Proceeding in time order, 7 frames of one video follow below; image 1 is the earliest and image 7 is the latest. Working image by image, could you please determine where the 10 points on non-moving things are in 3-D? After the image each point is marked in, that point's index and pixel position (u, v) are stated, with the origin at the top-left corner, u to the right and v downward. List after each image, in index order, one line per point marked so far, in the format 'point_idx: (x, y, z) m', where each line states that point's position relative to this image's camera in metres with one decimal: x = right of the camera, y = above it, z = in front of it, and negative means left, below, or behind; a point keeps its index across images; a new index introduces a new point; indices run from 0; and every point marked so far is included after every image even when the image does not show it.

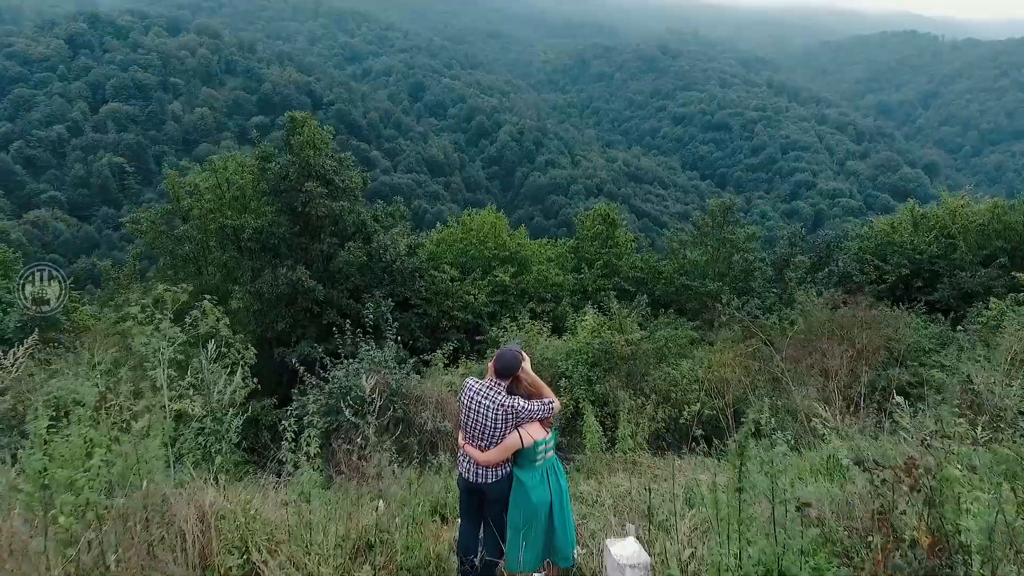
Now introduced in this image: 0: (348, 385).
0: (-2.1, -1.3, +7.9) m
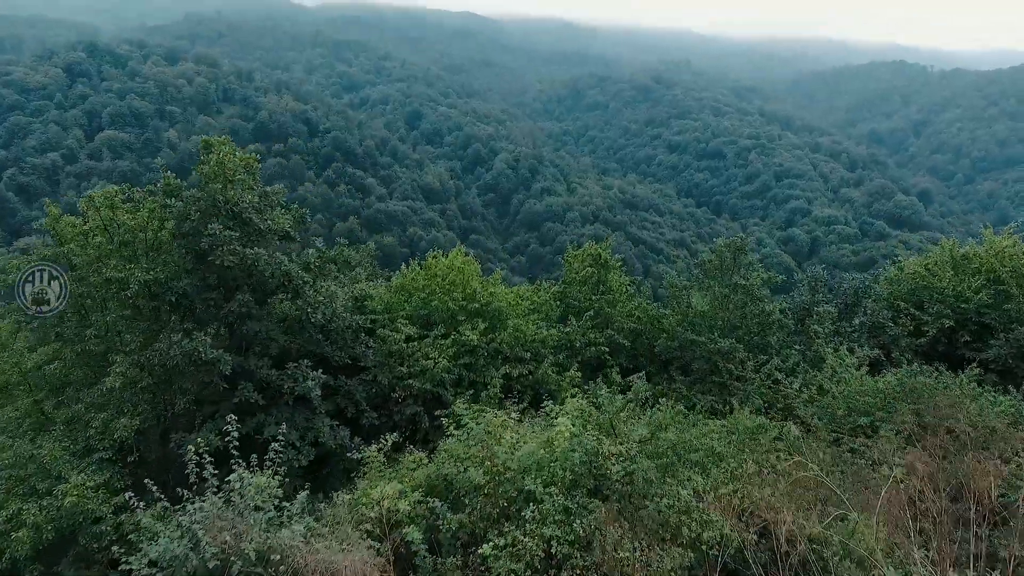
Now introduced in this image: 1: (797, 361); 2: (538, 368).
0: (-2.7, -2.2, +5.2) m
1: (+6.5, -1.6, +13.8) m
2: (+0.5, -1.7, +13.1) m
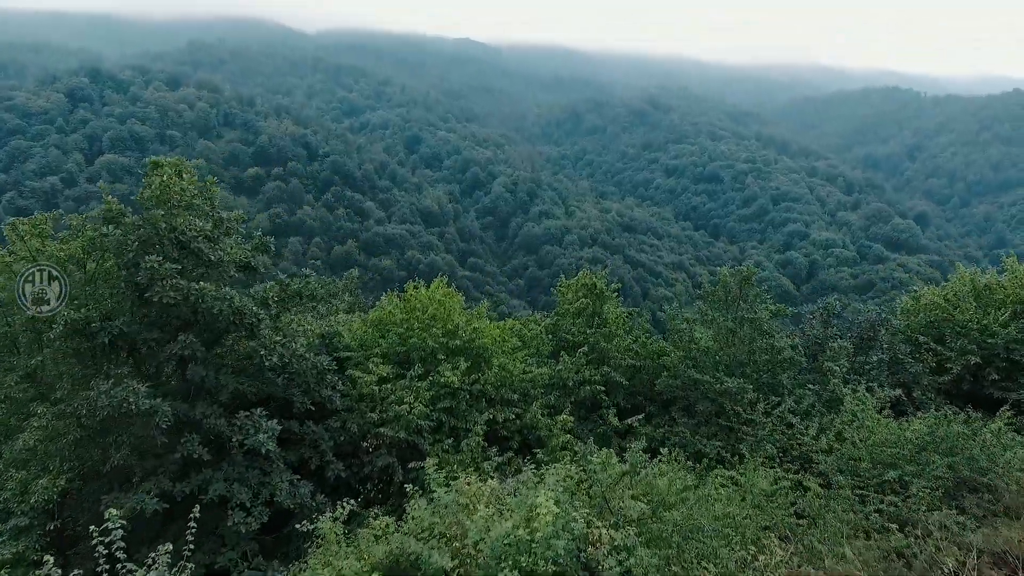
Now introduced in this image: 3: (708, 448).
0: (-3.0, -2.6, +3.9) m
1: (+6.2, -2.3, +12.6) m
2: (+0.3, -2.4, +11.8) m
3: (+3.9, -3.1, +12.0) m
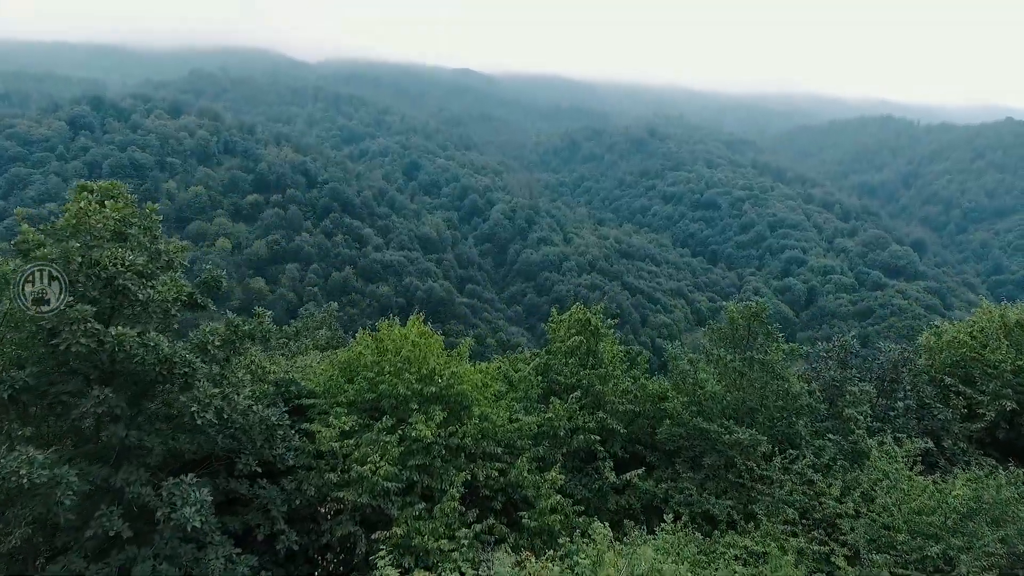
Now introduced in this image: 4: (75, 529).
0: (-3.3, -2.9, +2.5) m
1: (+5.9, -3.1, +11.2) m
2: (0.0, -3.1, +10.4) m
3: (+3.6, -3.8, +10.6) m
4: (-5.4, -3.0, +7.6) m
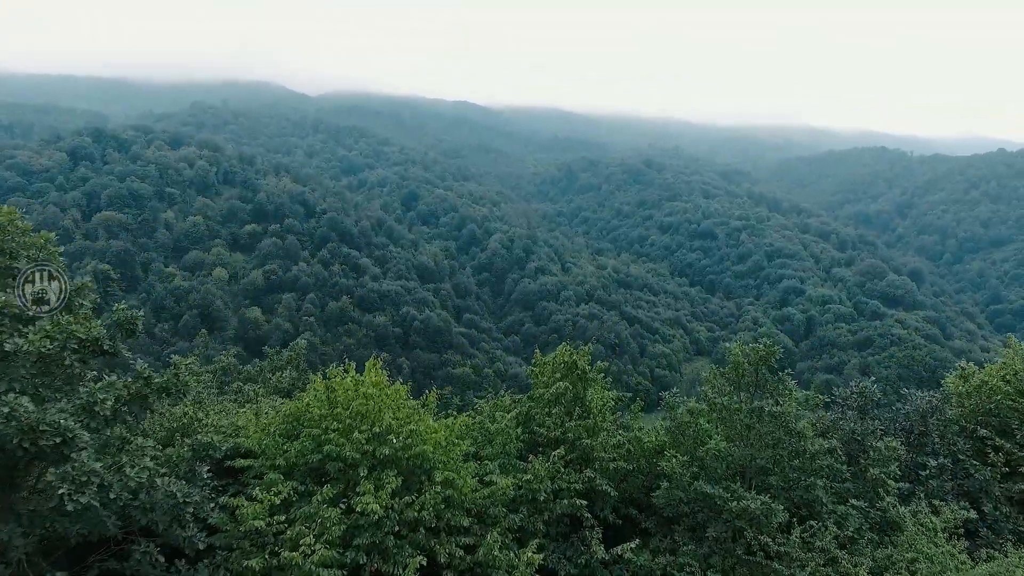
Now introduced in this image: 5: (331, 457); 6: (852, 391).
0: (-3.7, -3.2, +0.9) m
1: (+5.4, -3.7, +9.6) m
2: (-0.5, -3.7, +8.8) m
3: (+3.1, -4.5, +8.9) m
4: (-5.9, -3.5, +6.0) m
5: (-2.7, -2.5, +8.9) m
6: (+6.8, -2.1, +12.3) m
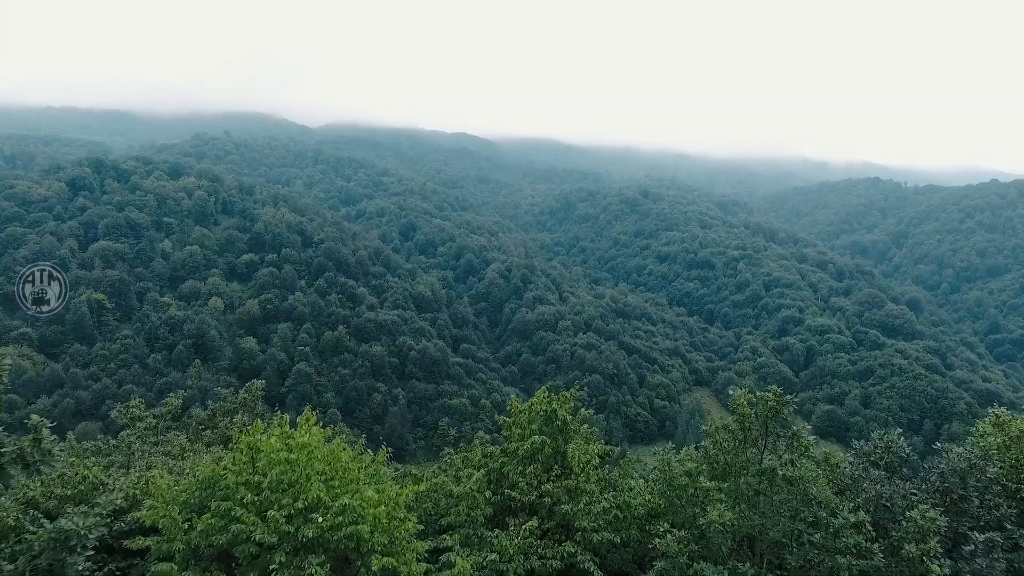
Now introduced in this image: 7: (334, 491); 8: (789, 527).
0: (-4.2, -3.3, -0.9) m
1: (+4.9, -4.2, +7.8) m
2: (-1.0, -4.2, +7.0) m
3: (+2.6, -4.9, +7.1) m
4: (-6.4, -3.8, +4.2) m
5: (-3.2, -3.0, +7.2) m
6: (+6.3, -2.7, +10.6) m
7: (-2.3, -2.6, +7.5) m
8: (+4.1, -3.5, +8.5) m
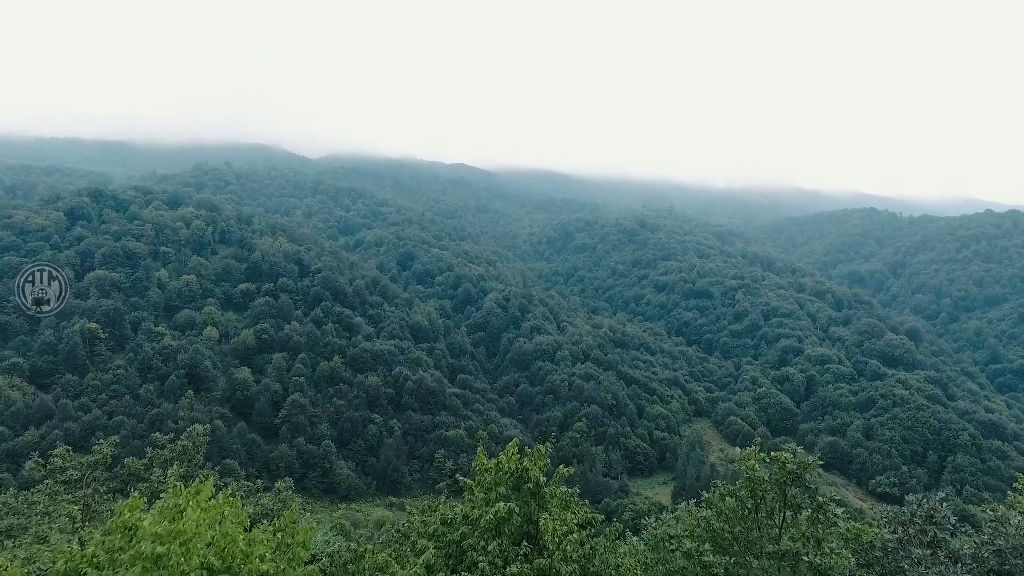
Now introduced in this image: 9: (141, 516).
0: (-4.7, -3.2, -2.8) m
1: (+4.4, -4.6, +5.9) m
2: (-1.5, -4.5, +5.1) m
3: (+2.1, -5.3, +5.2) m
4: (-6.9, -4.0, +2.3) m
5: (-3.7, -3.3, +5.3) m
6: (+5.7, -3.2, +8.8) m
7: (-2.8, -2.9, +5.6) m
8: (+3.5, -3.9, +6.7) m
9: (-4.0, -2.5, +6.7) m
